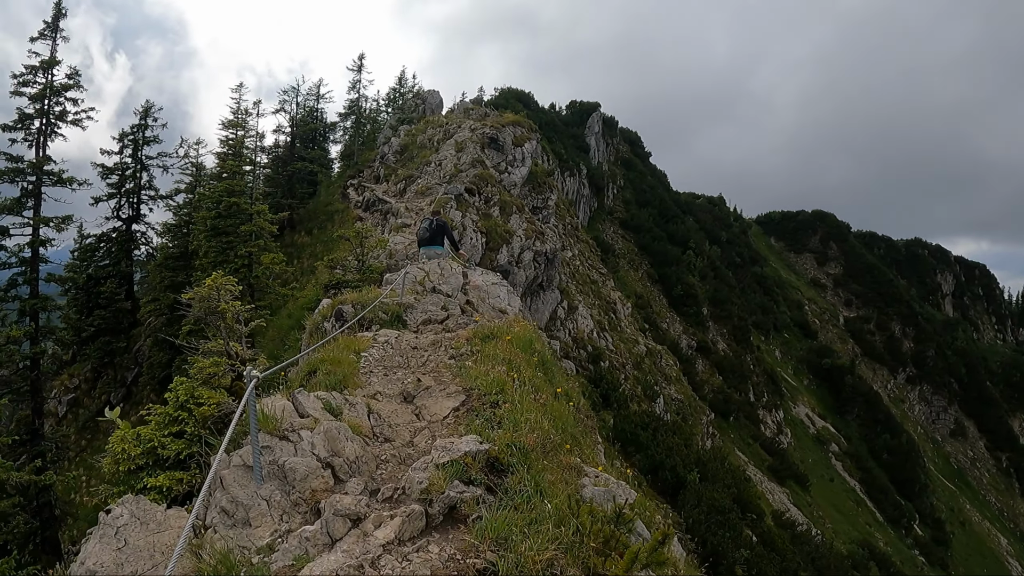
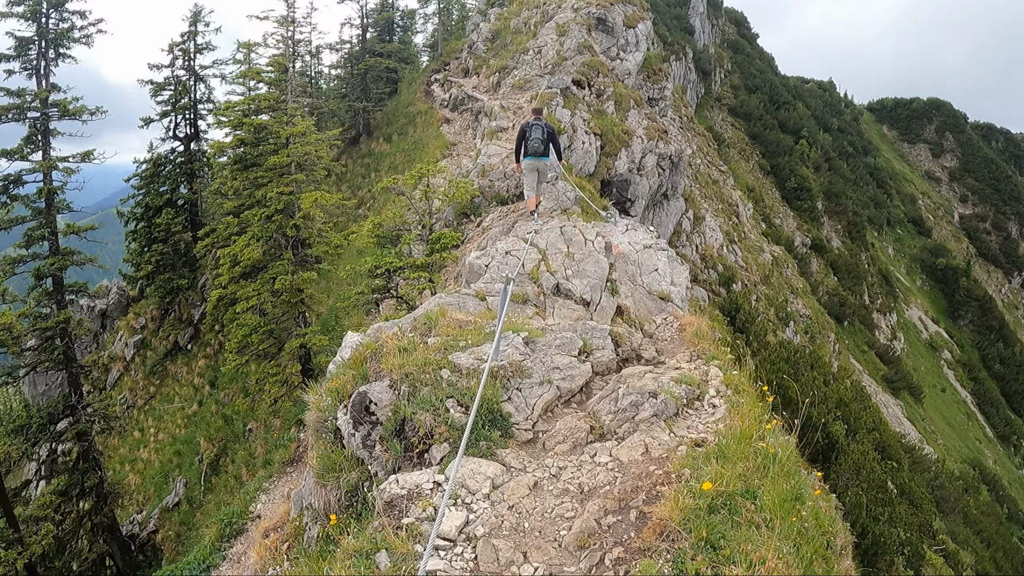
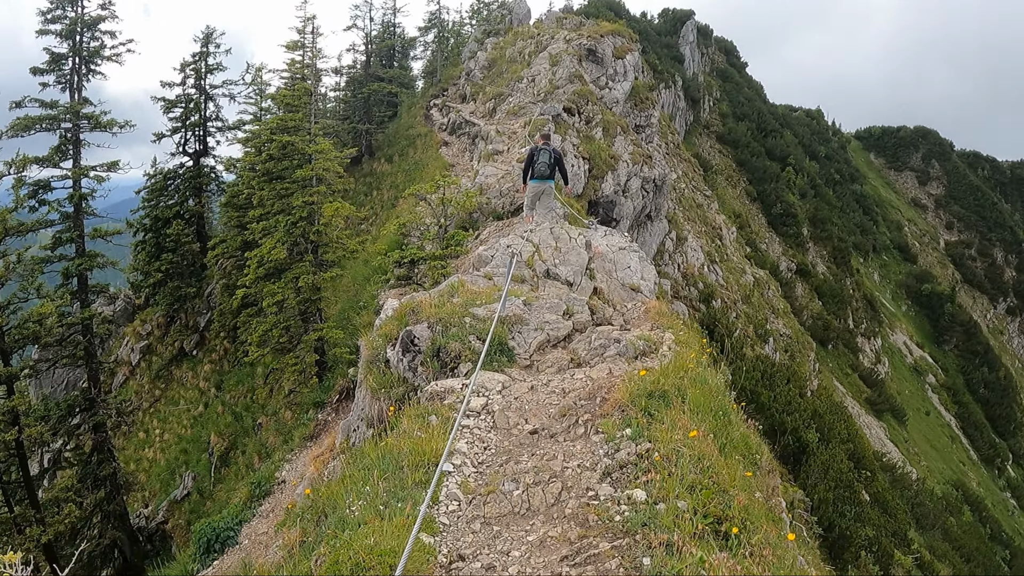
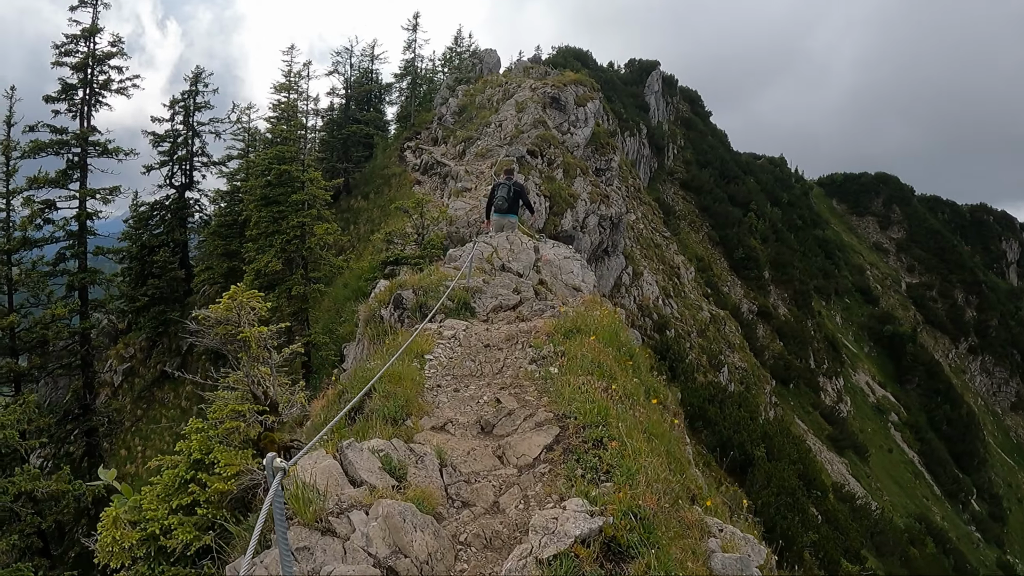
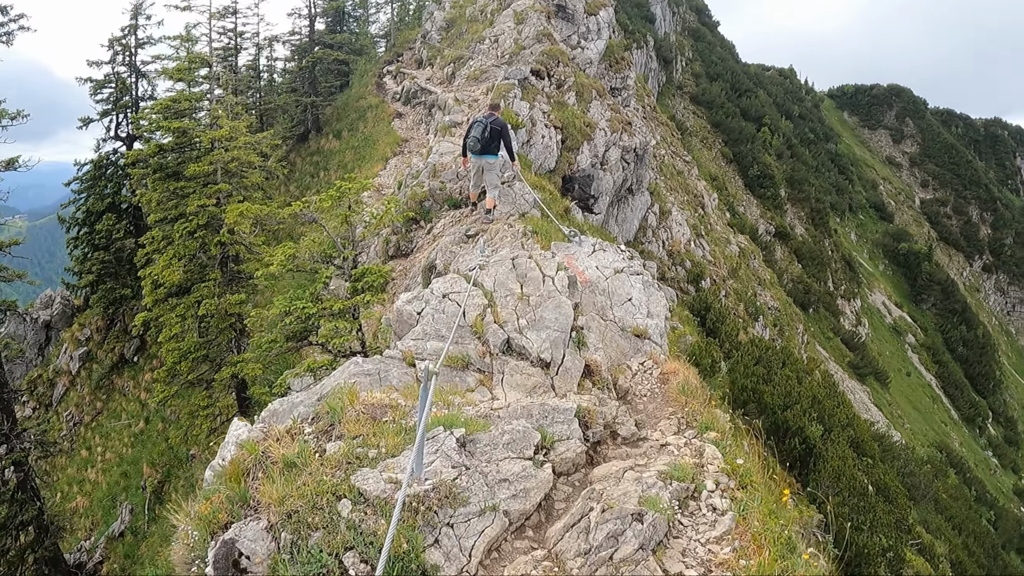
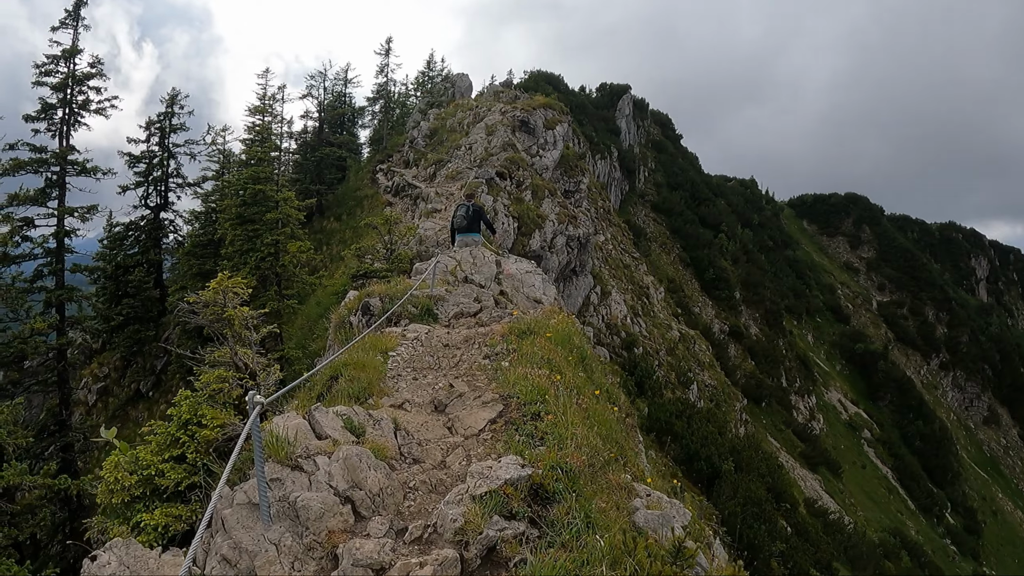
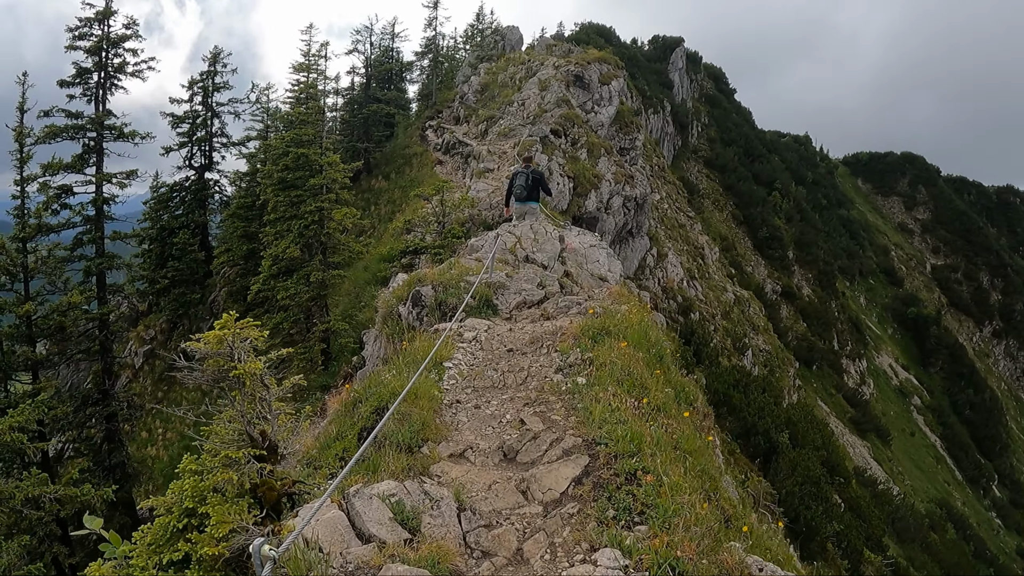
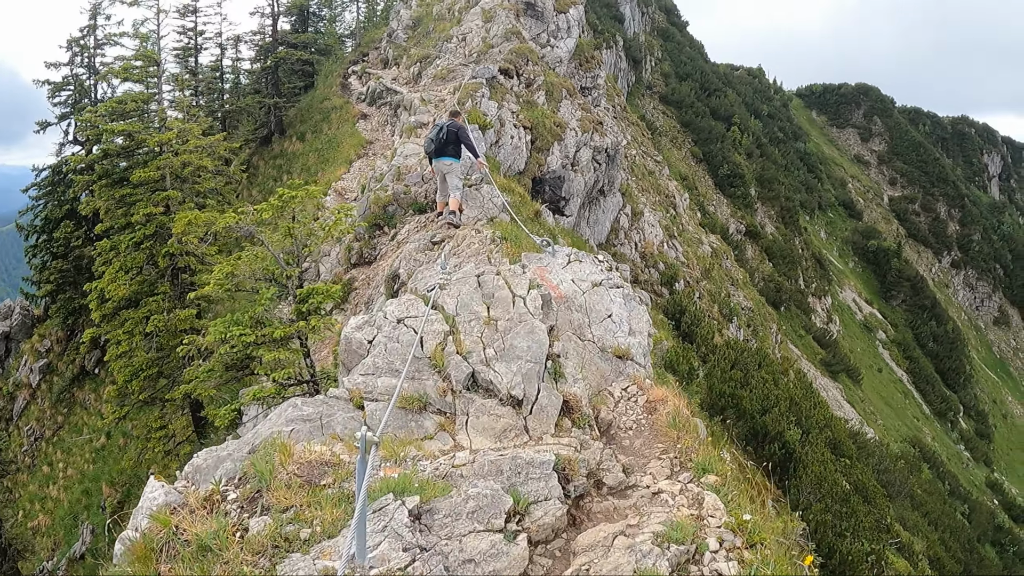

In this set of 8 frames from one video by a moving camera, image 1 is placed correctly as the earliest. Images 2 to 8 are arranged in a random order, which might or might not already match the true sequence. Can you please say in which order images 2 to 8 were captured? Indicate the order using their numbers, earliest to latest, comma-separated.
6, 4, 7, 3, 2, 5, 8
